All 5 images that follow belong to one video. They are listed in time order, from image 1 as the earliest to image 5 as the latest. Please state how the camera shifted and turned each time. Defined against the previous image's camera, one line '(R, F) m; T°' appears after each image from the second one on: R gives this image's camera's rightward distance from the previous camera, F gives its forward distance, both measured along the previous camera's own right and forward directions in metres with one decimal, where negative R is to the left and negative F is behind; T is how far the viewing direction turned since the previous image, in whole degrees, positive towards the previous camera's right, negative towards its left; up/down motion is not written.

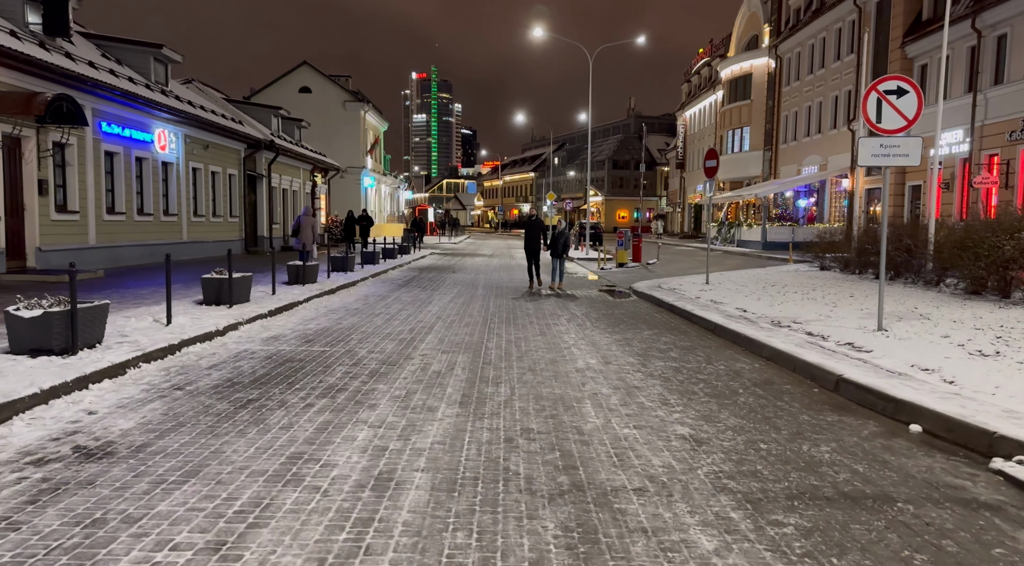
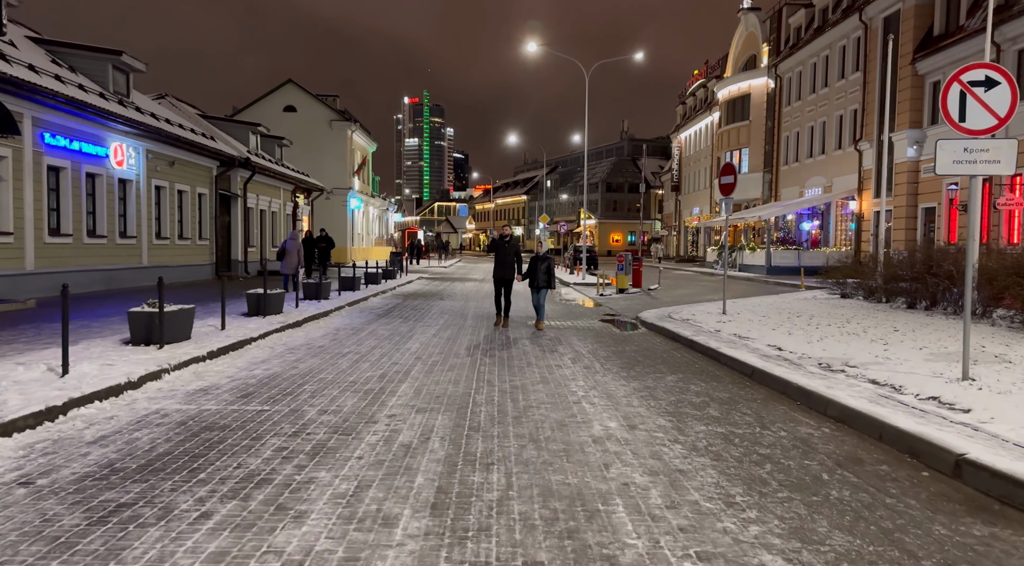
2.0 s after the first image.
(0.0, +2.0) m; +1°
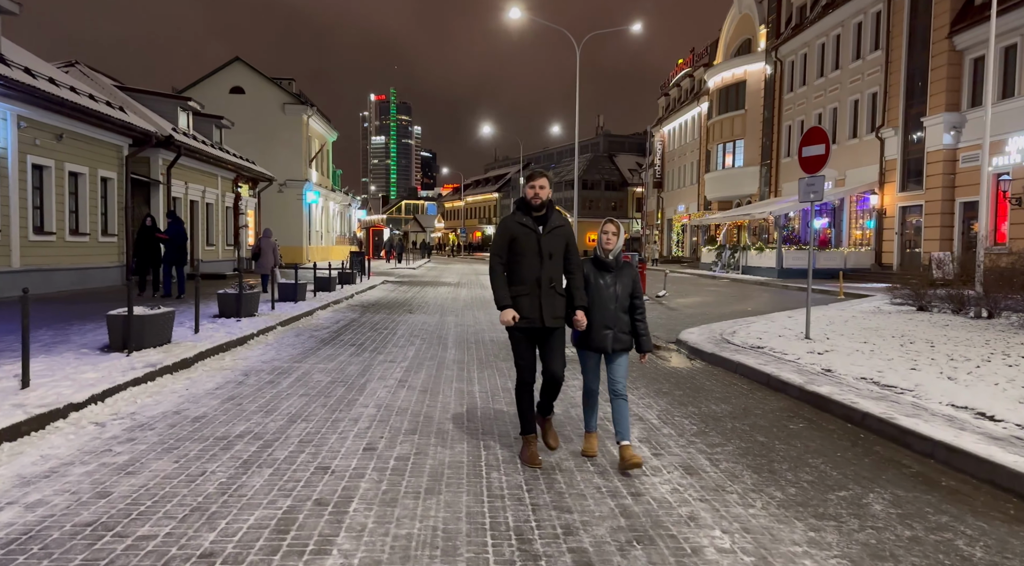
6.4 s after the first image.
(-0.5, +4.9) m; +2°
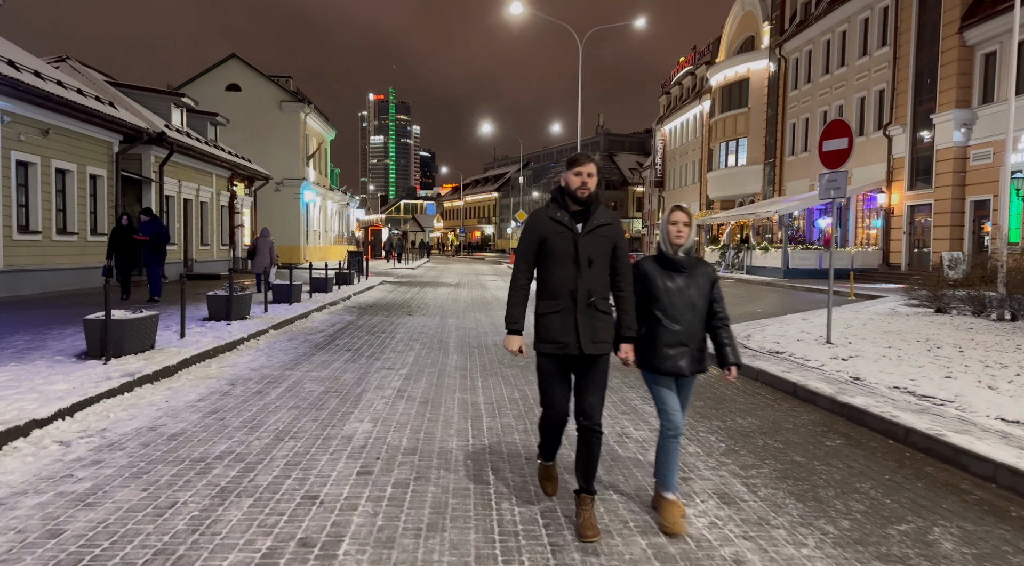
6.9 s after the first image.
(-0.1, +0.6) m; 0°
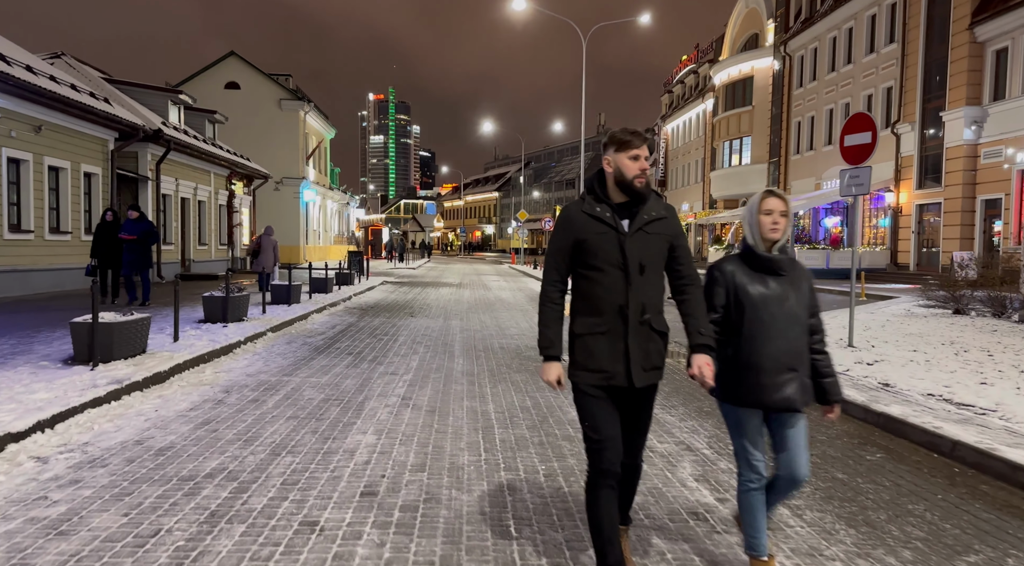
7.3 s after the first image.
(-0.1, +0.5) m; 0°
